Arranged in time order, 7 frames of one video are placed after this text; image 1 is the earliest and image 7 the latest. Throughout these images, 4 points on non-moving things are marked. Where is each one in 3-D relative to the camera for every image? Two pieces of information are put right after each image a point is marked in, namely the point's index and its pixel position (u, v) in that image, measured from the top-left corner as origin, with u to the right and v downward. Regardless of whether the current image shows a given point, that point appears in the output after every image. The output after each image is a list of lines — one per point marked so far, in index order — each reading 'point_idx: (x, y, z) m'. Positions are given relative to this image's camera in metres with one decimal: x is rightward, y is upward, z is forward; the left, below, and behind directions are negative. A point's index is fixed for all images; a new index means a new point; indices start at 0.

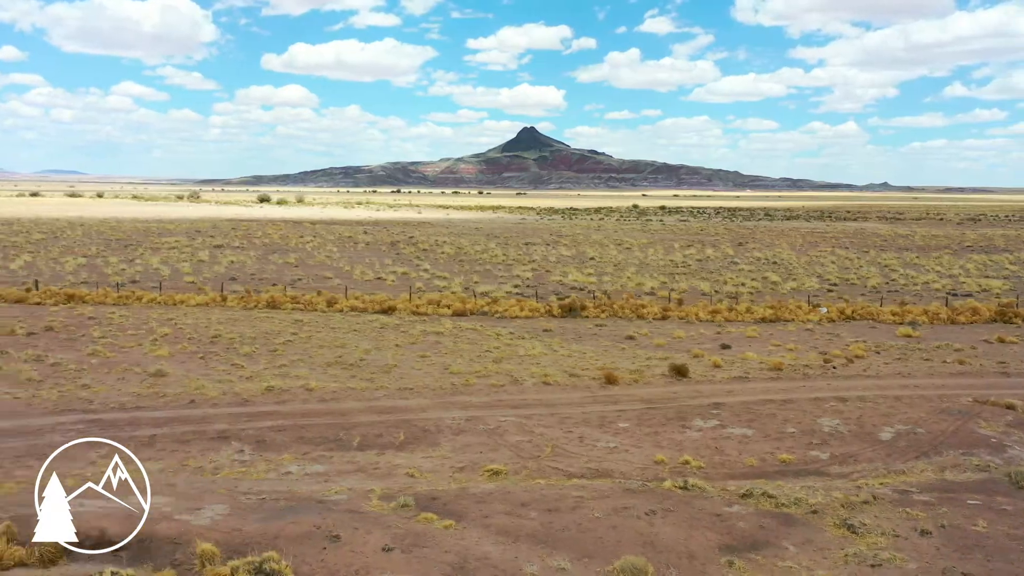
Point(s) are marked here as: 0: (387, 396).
0: (-2.6, -2.3, +16.2) m
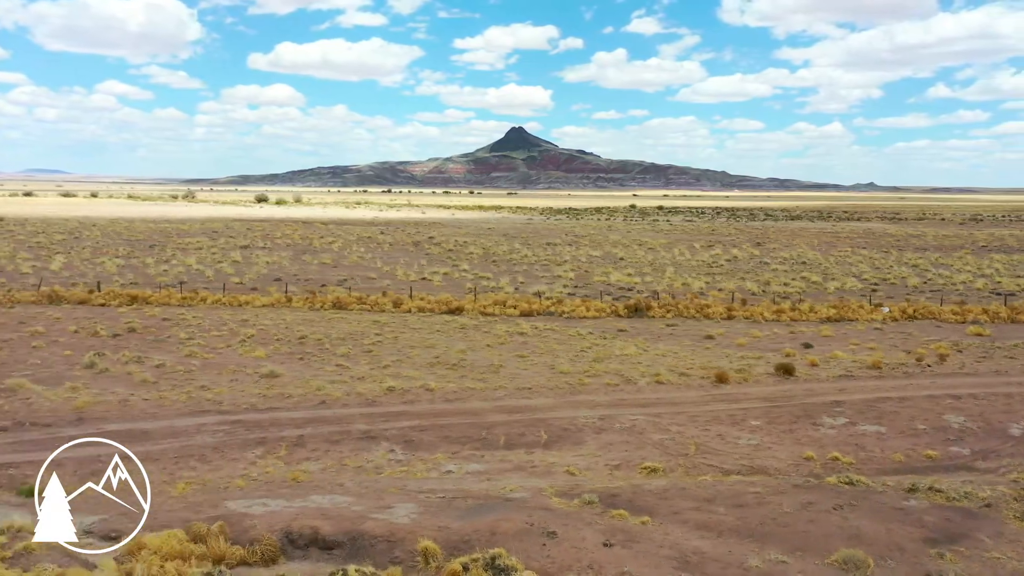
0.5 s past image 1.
0: (0.0, -2.3, +16.4) m
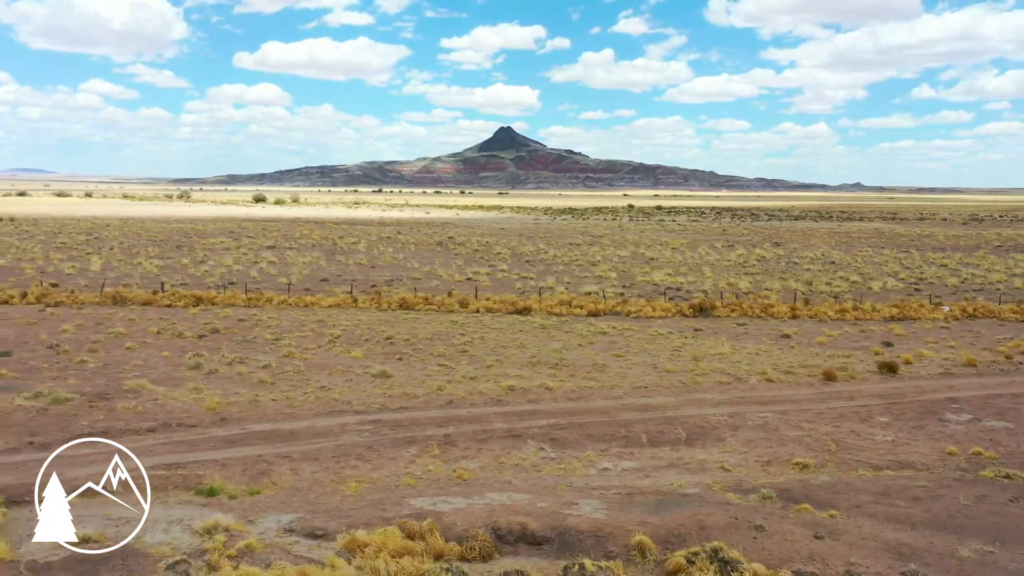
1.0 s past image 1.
0: (+2.5, -2.3, +16.7) m
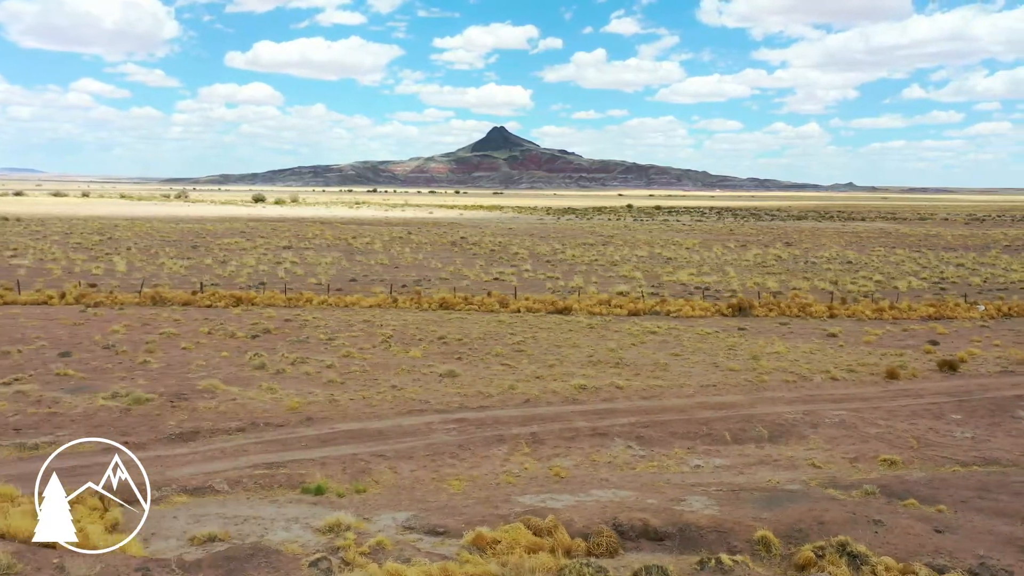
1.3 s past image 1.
0: (+4.1, -2.3, +16.9) m
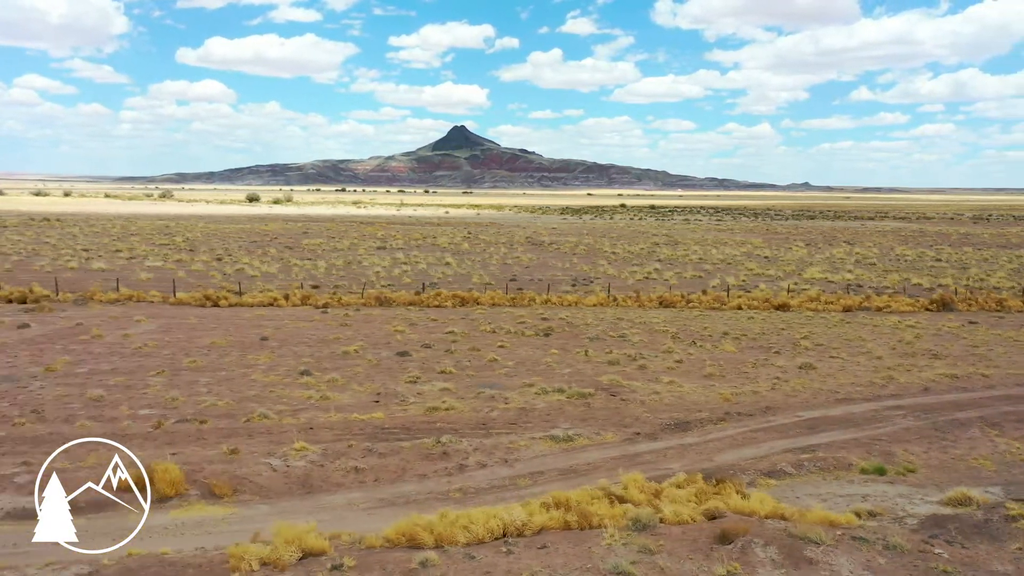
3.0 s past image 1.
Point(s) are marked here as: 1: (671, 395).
0: (+13.1, -2.2, +18.4) m
1: (+3.4, -2.3, +16.8) m
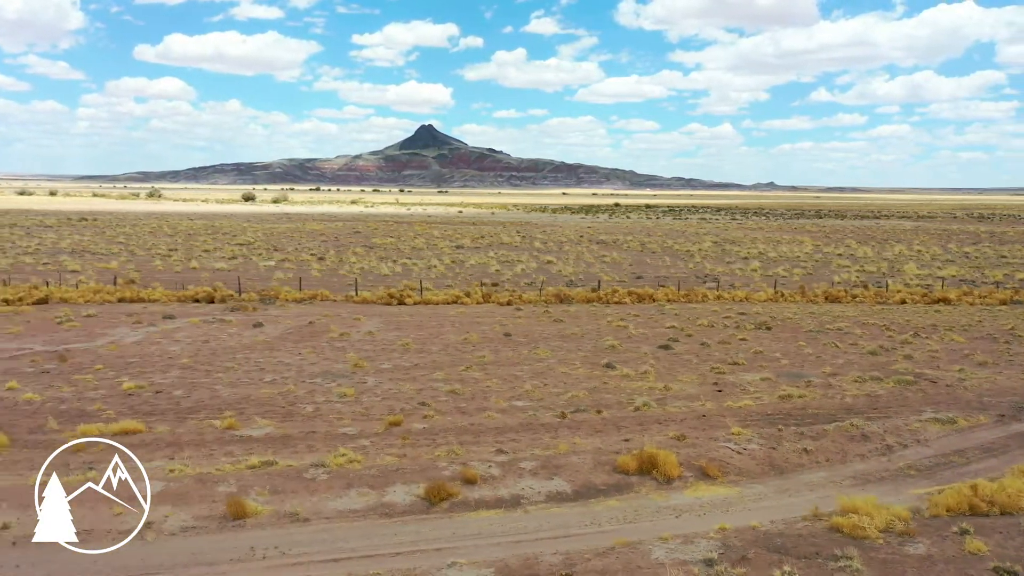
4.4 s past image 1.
0: (+20.5, -2.0, +20.1) m
1: (+10.9, -2.2, +18.0) m
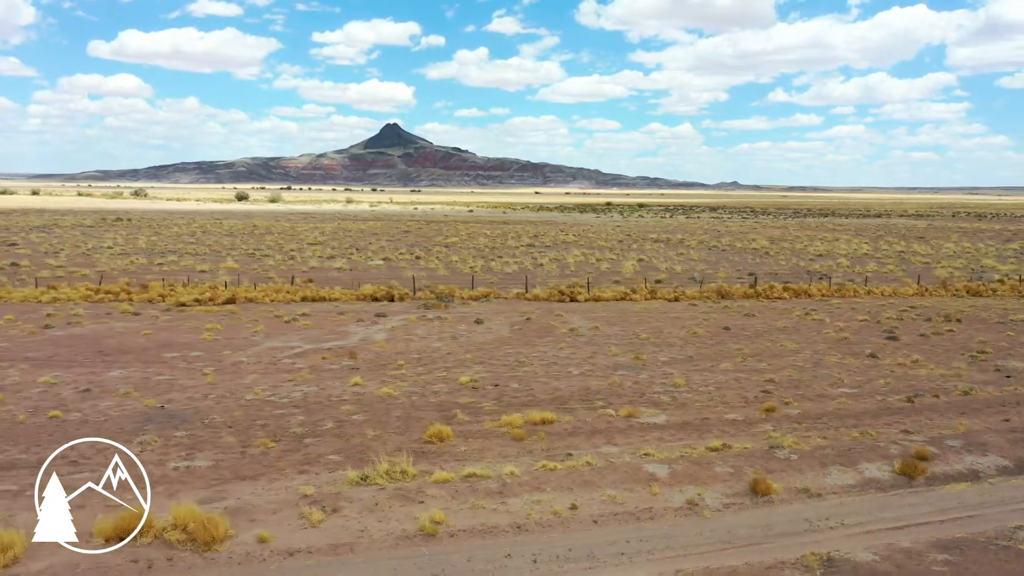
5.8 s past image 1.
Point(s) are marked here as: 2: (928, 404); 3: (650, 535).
0: (+27.6, -1.7, +22.3) m
1: (+18.2, -2.0, +19.6) m
2: (+8.7, -2.4, +16.0) m
3: (+1.9, -3.4, +10.4) m
